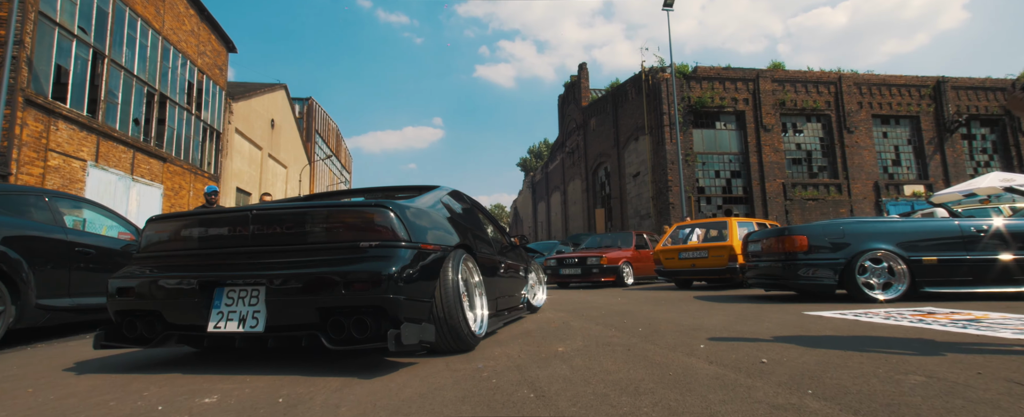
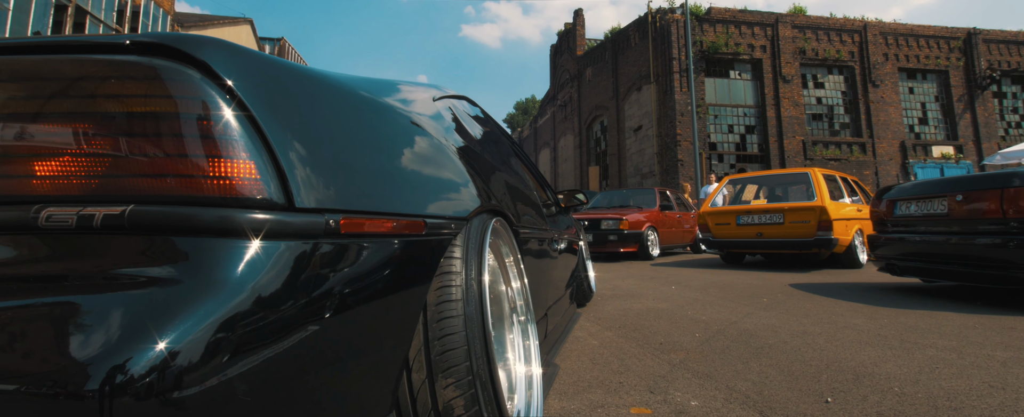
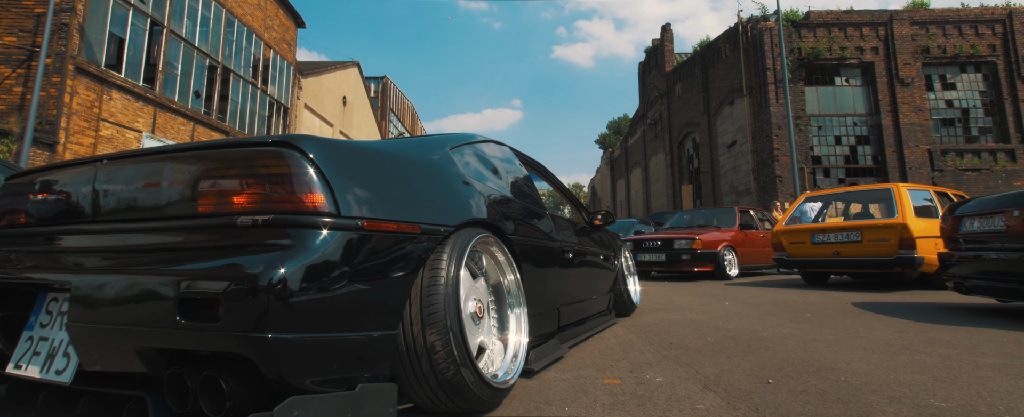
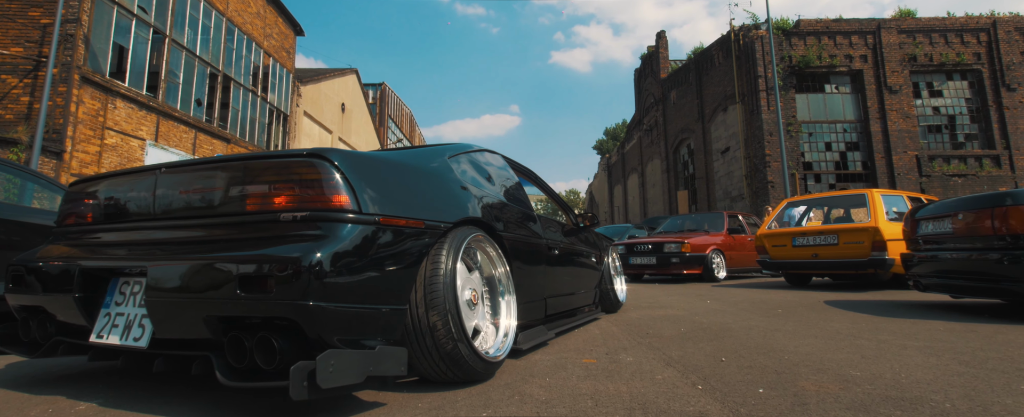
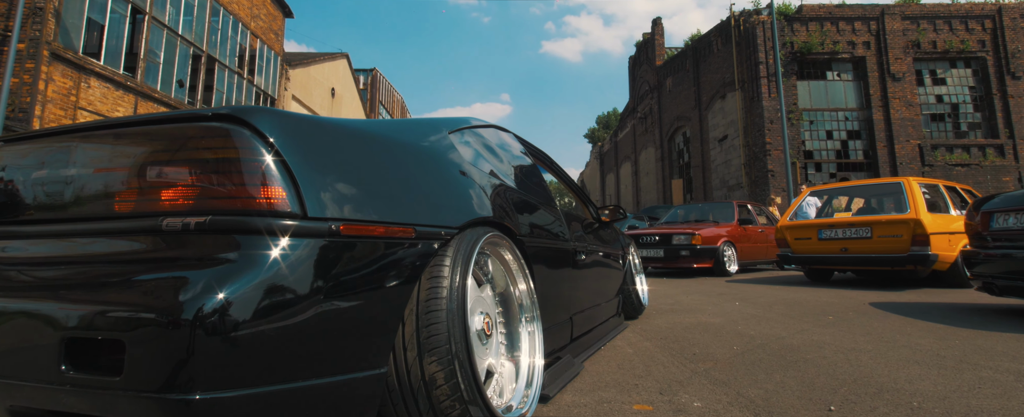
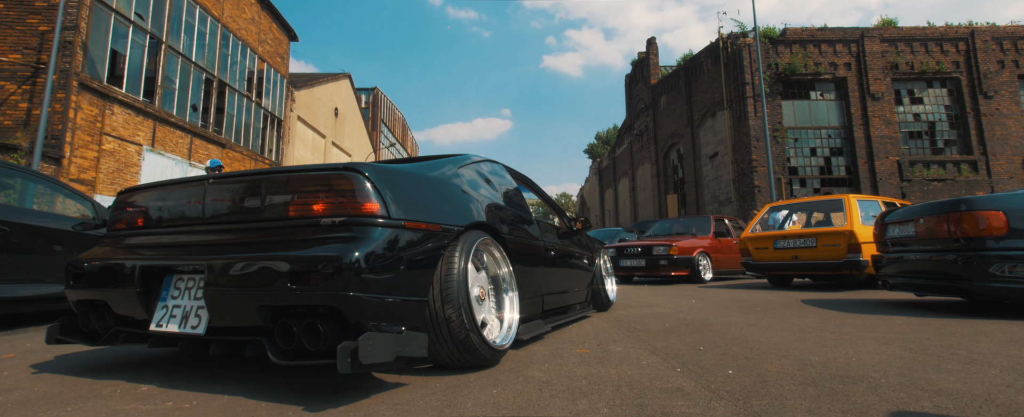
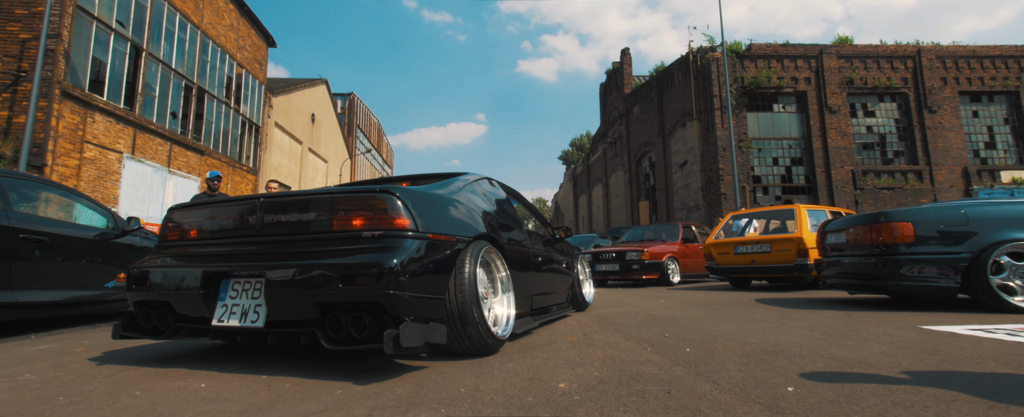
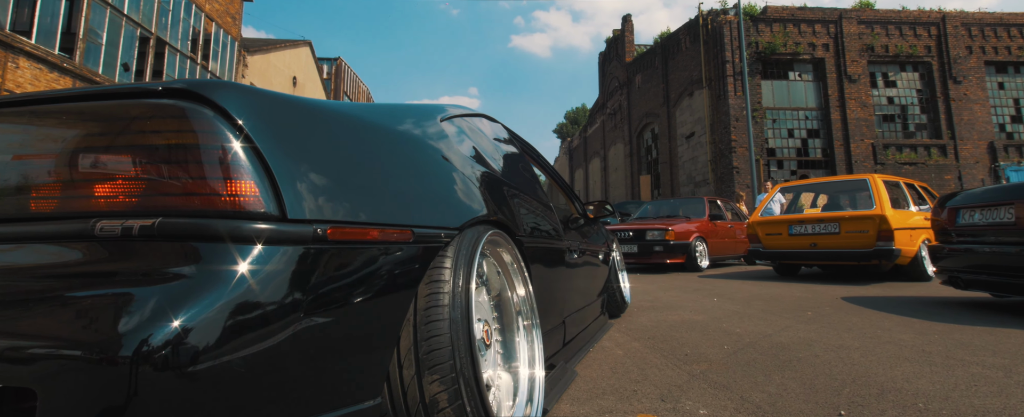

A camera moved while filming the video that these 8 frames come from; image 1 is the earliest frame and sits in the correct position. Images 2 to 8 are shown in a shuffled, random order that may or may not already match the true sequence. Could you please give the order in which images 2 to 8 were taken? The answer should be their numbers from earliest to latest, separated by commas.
7, 6, 4, 3, 5, 8, 2
